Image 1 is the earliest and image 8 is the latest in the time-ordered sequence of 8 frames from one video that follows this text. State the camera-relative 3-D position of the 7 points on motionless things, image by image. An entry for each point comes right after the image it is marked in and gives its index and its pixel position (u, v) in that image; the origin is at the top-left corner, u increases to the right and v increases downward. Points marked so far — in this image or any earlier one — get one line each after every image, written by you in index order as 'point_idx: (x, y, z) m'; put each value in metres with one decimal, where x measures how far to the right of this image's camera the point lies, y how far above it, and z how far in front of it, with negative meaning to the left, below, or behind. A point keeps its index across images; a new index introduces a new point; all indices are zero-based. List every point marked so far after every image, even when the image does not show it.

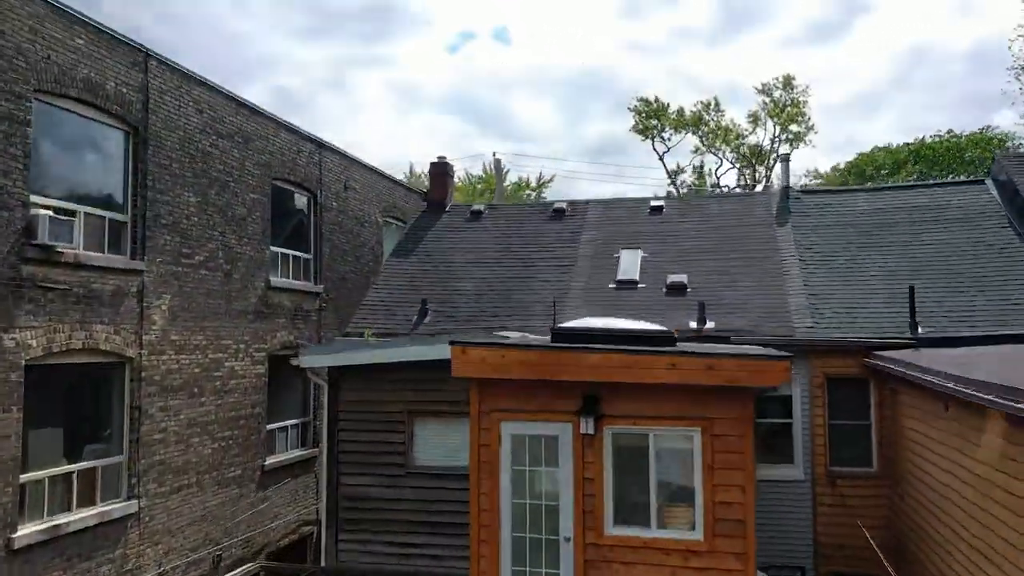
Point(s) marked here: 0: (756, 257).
0: (+3.0, +0.4, +9.8) m
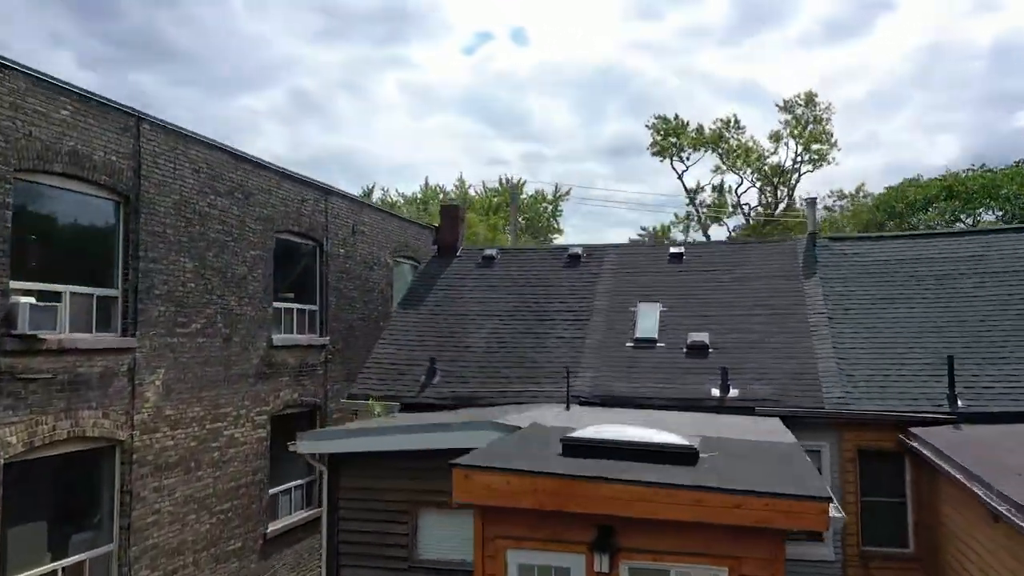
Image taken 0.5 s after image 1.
0: (+3.1, -0.3, +9.3) m
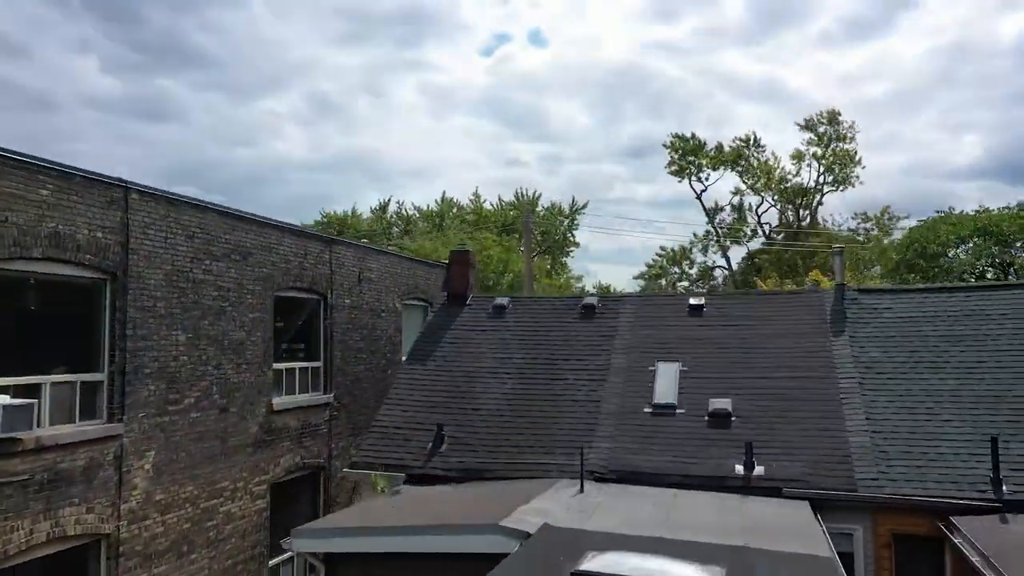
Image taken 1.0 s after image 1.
0: (+3.2, -1.0, +8.8) m
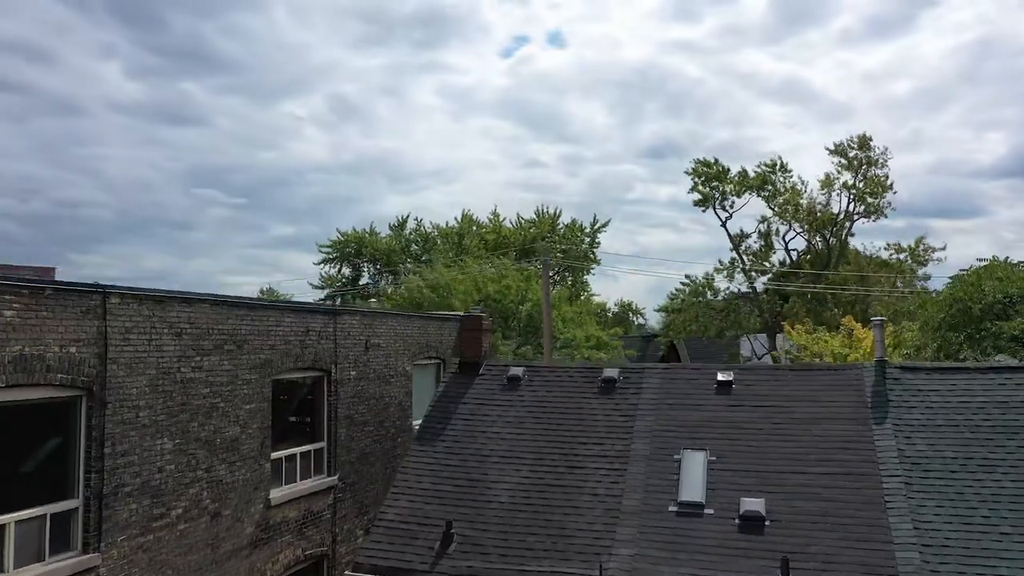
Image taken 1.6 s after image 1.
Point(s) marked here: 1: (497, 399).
0: (+3.4, -1.9, +8.0) m
1: (-0.2, -1.4, +10.1) m
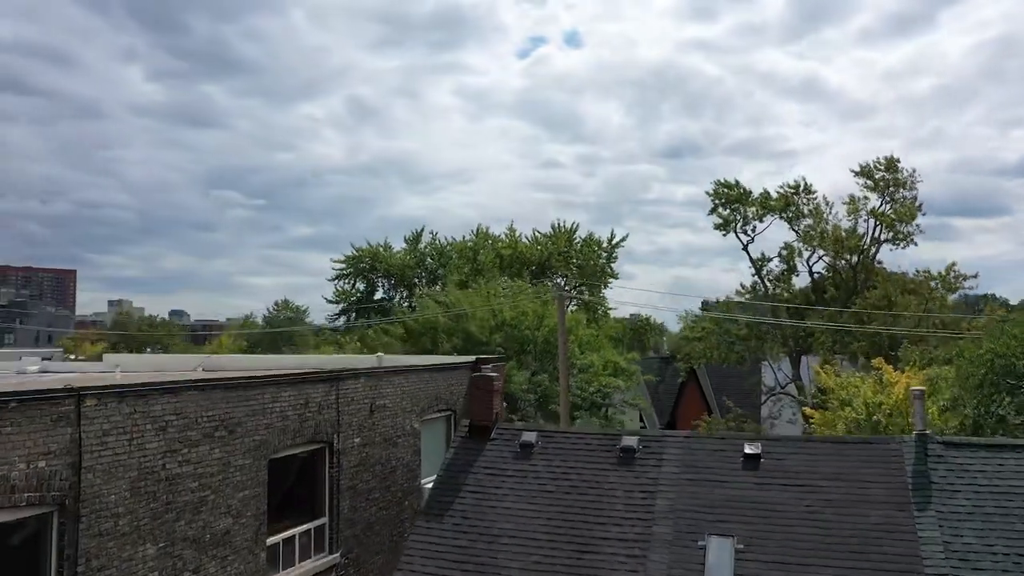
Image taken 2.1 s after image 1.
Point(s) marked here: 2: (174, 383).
0: (+3.5, -2.6, +7.4) m
1: (0.0, -2.2, +9.6) m
2: (-2.8, -0.8, +6.7) m
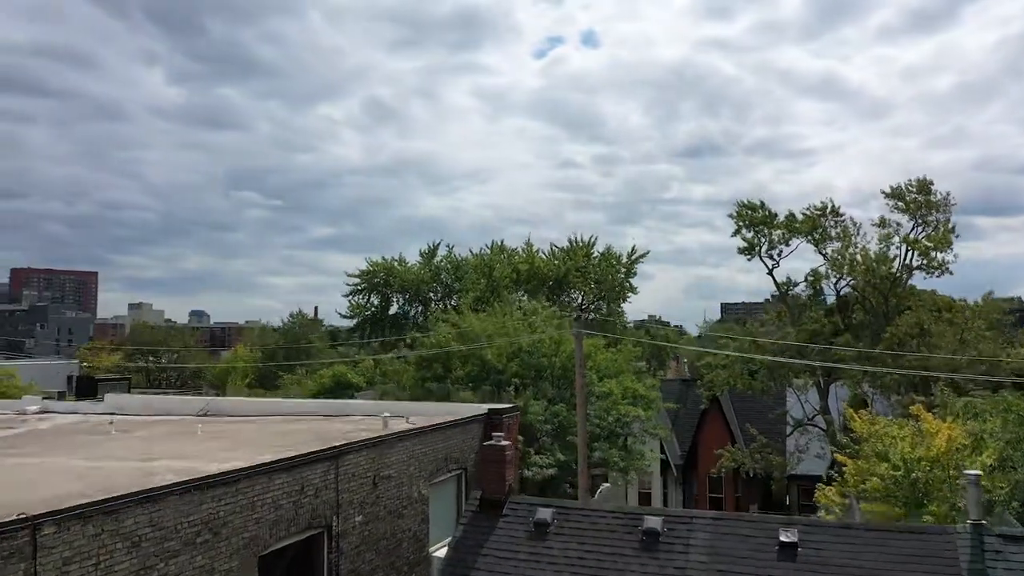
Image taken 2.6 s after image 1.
0: (+3.6, -3.3, +6.6) m
1: (+0.1, -2.9, +8.8) m
2: (-2.8, -1.5, +6.1) m
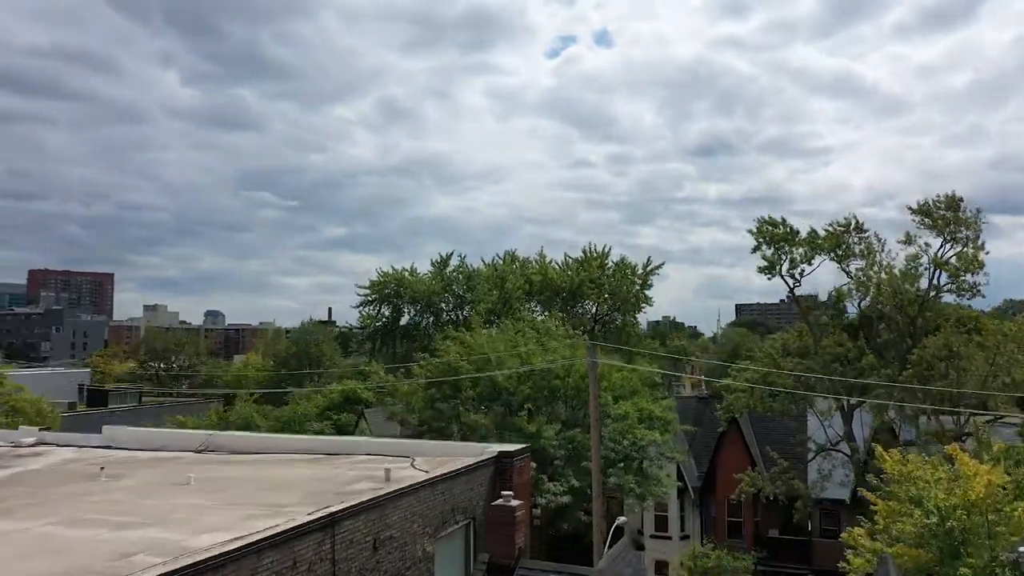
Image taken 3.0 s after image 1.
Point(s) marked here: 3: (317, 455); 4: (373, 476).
0: (+3.7, -3.9, +5.9) m
1: (+0.2, -3.4, +8.2) m
2: (-2.7, -2.1, +5.5) m
3: (-3.2, -2.7, +13.0) m
4: (-1.9, -2.6, +10.9) m
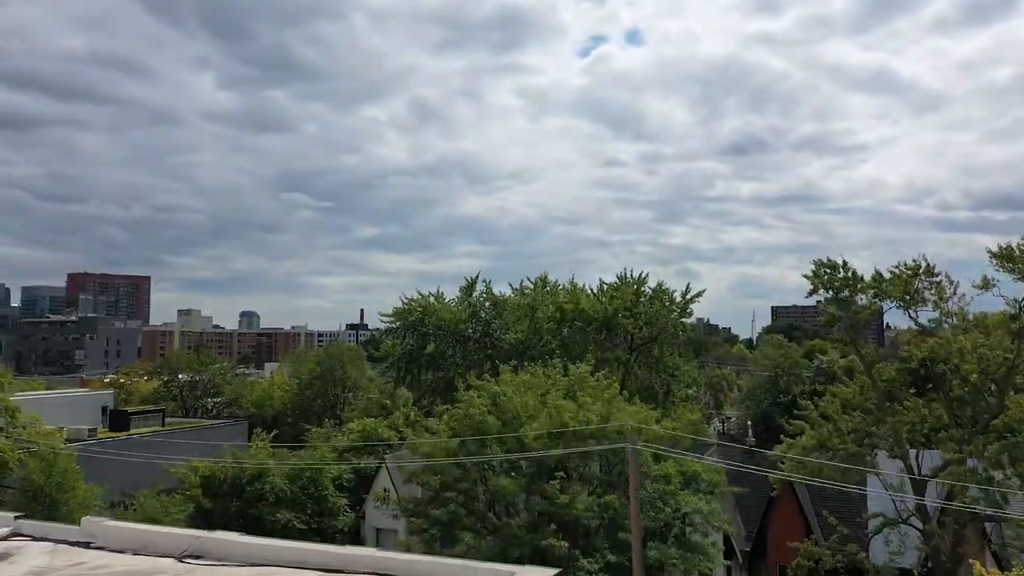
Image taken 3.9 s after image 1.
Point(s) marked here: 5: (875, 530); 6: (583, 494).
0: (+3.8, -5.2, +3.8) m
1: (+0.4, -4.7, +6.2) m
2: (-2.6, -3.4, +3.6) m
3: (-2.8, -4.0, +11.1) m
4: (-1.6, -3.9, +9.0) m
5: (+8.5, -5.6, +18.5) m
6: (+1.7, -5.0, +19.8) m
